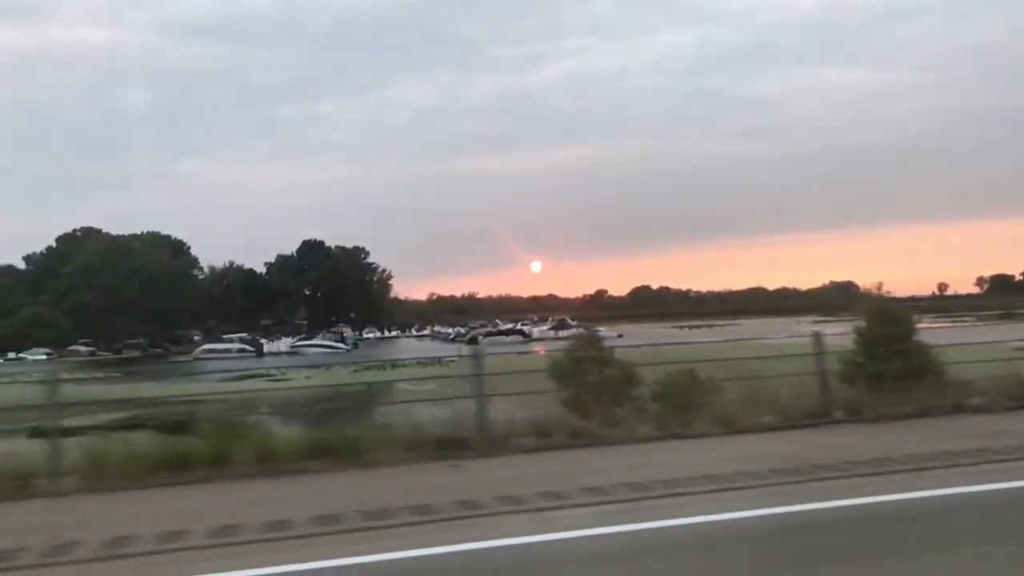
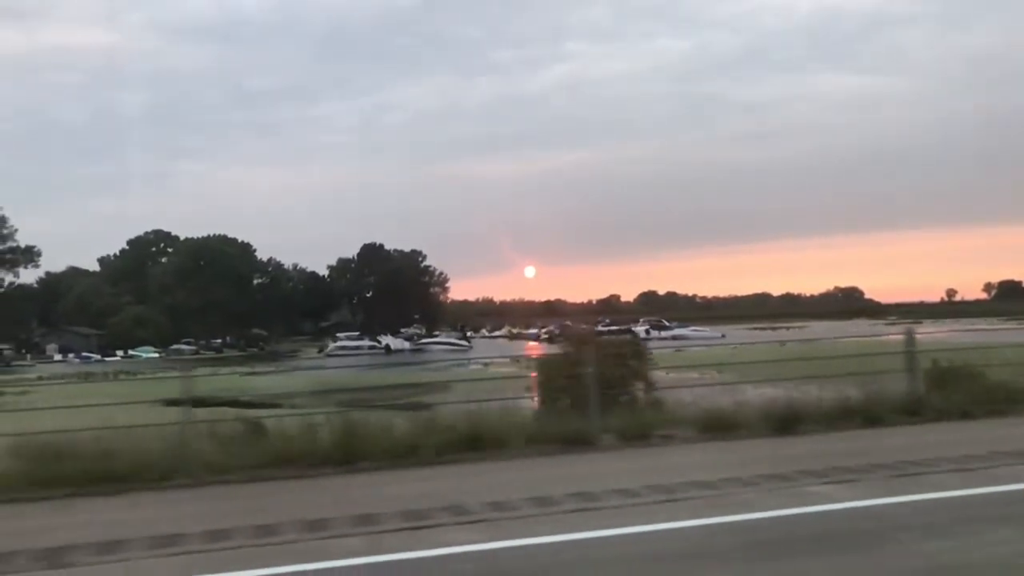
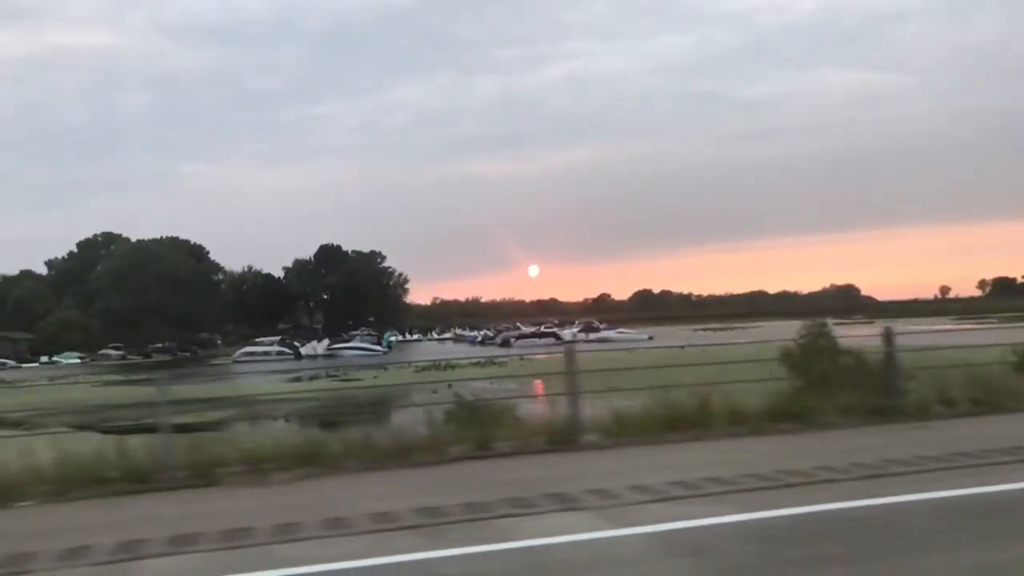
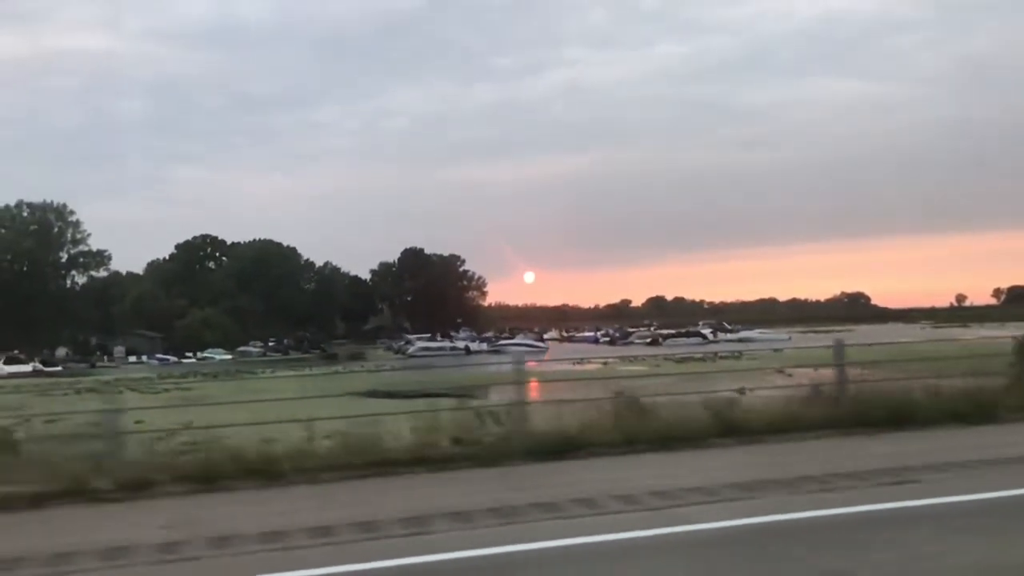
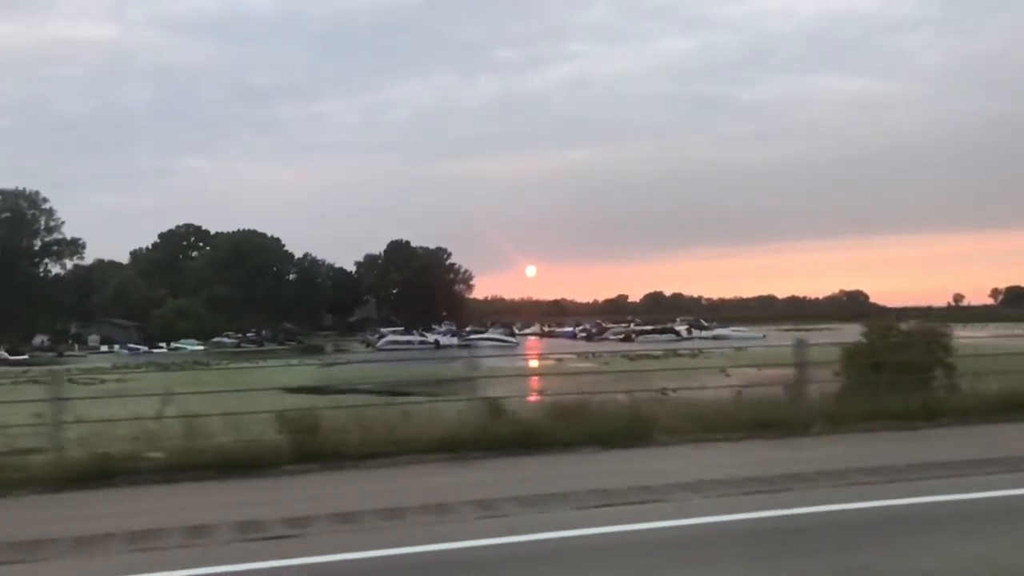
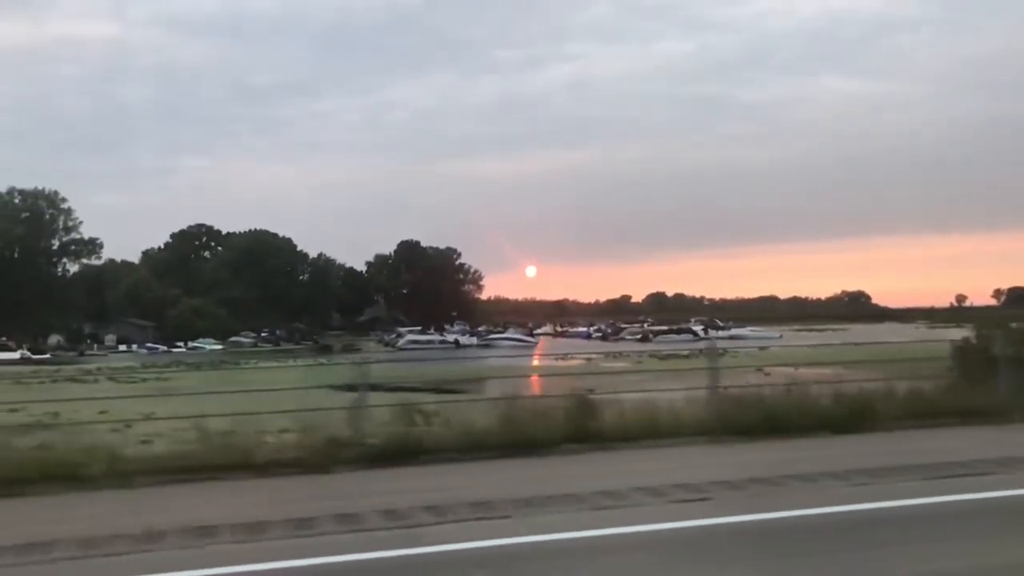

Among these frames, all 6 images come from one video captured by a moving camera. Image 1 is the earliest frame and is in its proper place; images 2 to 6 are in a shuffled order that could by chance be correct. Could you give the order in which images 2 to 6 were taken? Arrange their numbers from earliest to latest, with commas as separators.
3, 2, 5, 6, 4
